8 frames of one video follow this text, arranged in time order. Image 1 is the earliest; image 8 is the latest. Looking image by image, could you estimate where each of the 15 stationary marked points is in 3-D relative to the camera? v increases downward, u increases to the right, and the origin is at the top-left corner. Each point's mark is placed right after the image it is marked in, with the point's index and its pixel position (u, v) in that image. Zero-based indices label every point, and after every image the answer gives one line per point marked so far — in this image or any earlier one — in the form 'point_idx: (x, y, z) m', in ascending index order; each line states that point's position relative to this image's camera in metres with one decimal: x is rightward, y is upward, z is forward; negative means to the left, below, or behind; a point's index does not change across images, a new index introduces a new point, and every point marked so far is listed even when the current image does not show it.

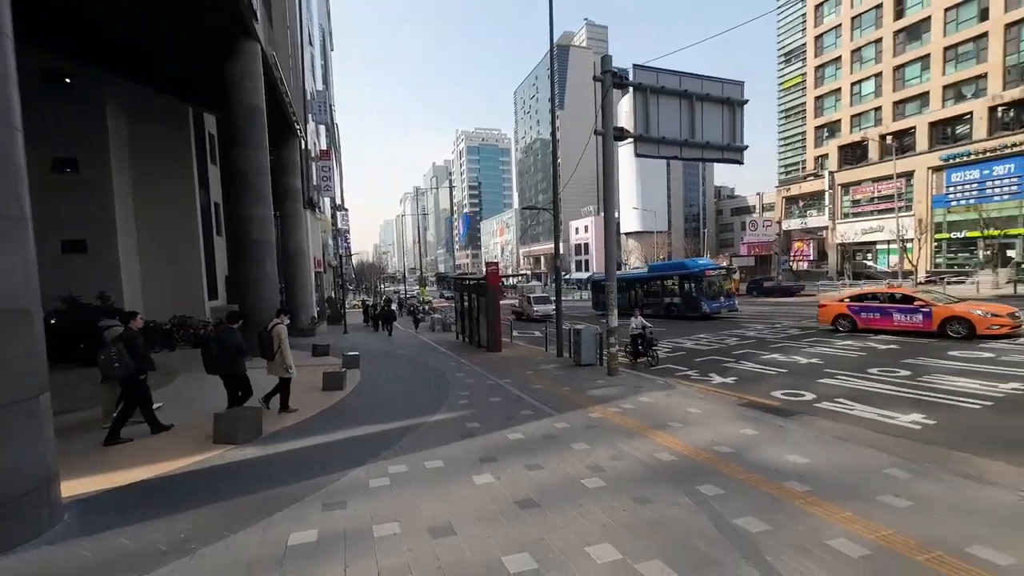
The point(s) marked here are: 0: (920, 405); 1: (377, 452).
0: (+7.2, -2.1, +7.6) m
1: (-1.8, -2.2, +5.7) m
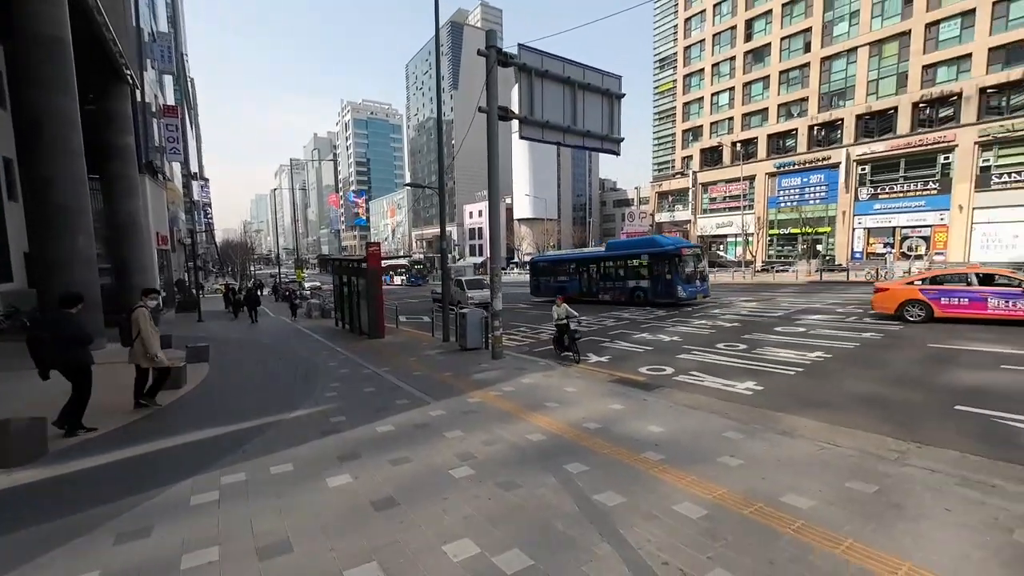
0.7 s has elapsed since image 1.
0: (+4.9, -1.7, +8.8) m
1: (-3.4, -1.9, +4.8) m
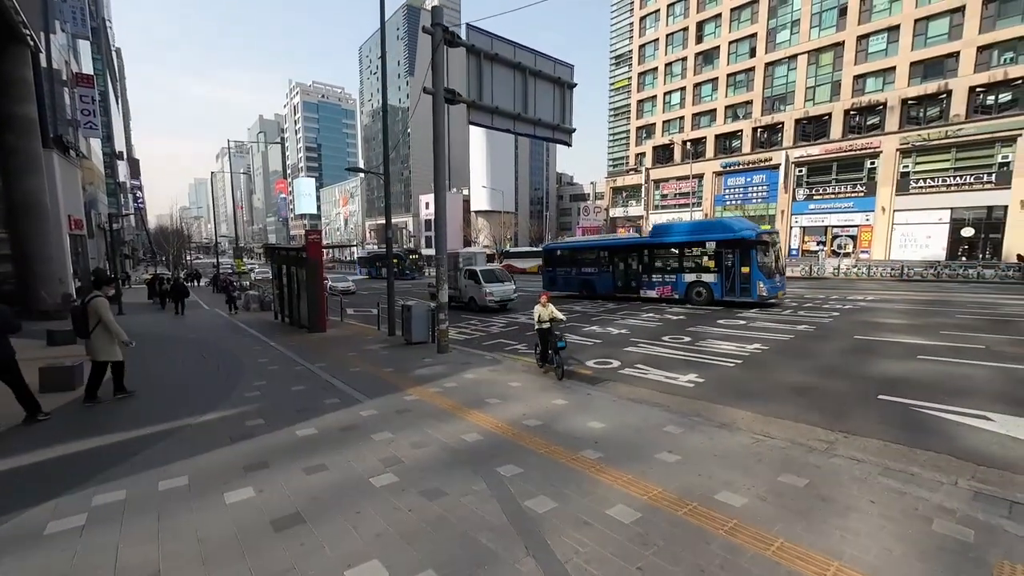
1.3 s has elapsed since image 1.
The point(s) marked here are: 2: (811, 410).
0: (+3.8, -1.6, +8.9) m
1: (-4.1, -1.8, +4.2) m
2: (+4.4, -1.8, +6.3) m
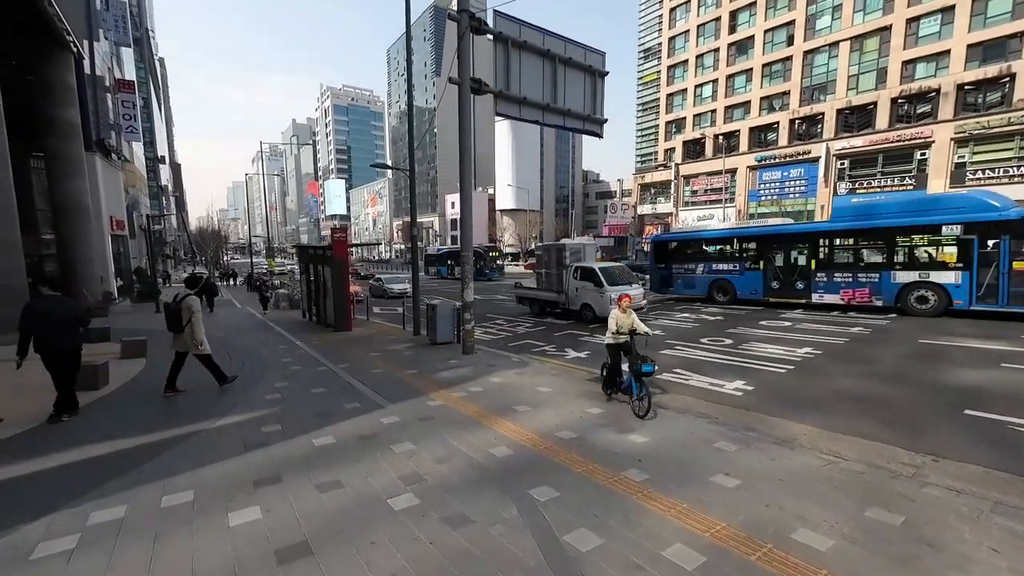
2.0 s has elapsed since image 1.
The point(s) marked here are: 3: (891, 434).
0: (+4.3, -1.6, +8.2) m
1: (-3.8, -1.8, +3.9) m
2: (+4.8, -1.8, +5.6) m
3: (+4.6, -1.8, +5.2) m
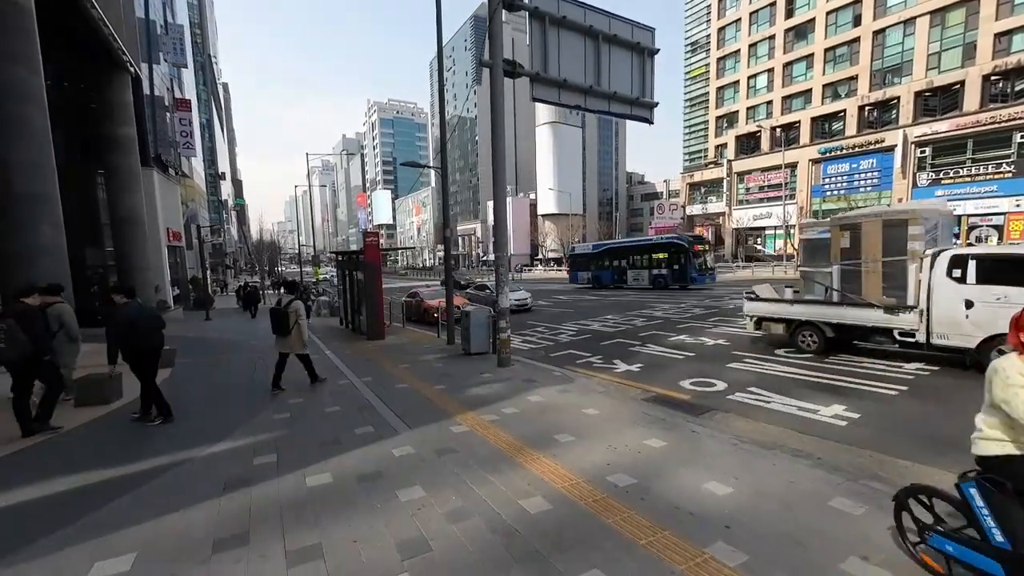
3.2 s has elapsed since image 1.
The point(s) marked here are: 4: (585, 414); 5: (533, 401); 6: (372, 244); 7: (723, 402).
0: (+5.0, -1.6, +6.6) m
1: (-3.5, -1.8, +3.2) m
2: (+5.2, -1.8, +4.0) m
3: (+4.9, -1.8, +3.7) m
4: (+1.1, -1.8, +6.2) m
5: (+0.3, -1.8, +6.7) m
6: (-4.4, +1.4, +13.3) m
7: (+3.2, -1.7, +6.5) m
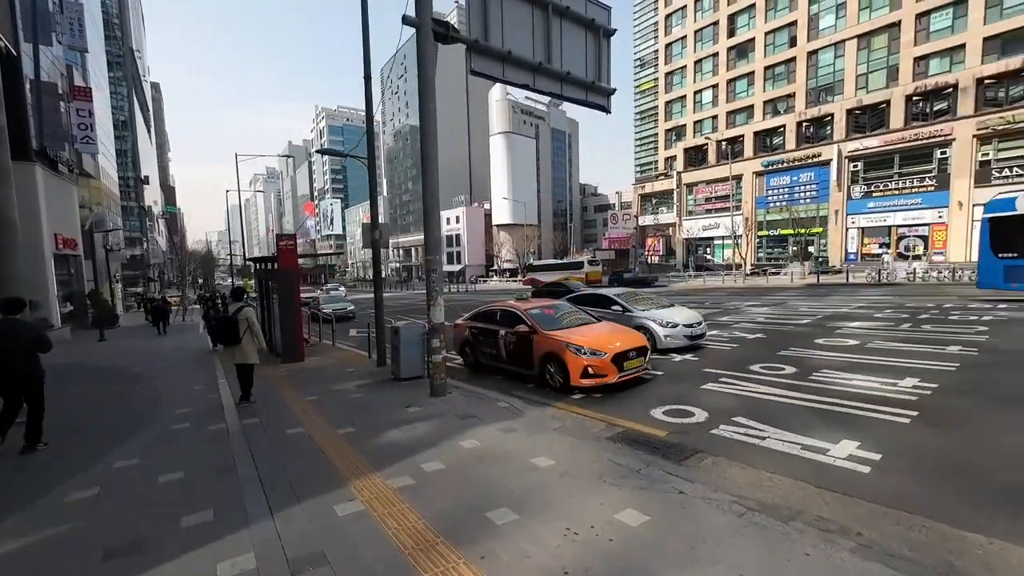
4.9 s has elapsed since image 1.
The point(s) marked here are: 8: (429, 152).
0: (+4.1, -1.7, +5.4) m
1: (-4.0, -1.9, +1.1) m
2: (+4.6, -1.8, +2.8) m
3: (+4.4, -1.8, +2.5) m
4: (+0.3, -1.9, +4.6) m
5: (-0.5, -1.9, +5.1) m
6: (-5.9, +1.0, +11.2) m
7: (+2.3, -1.8, +5.1) m
8: (-1.4, +2.1, +7.0) m
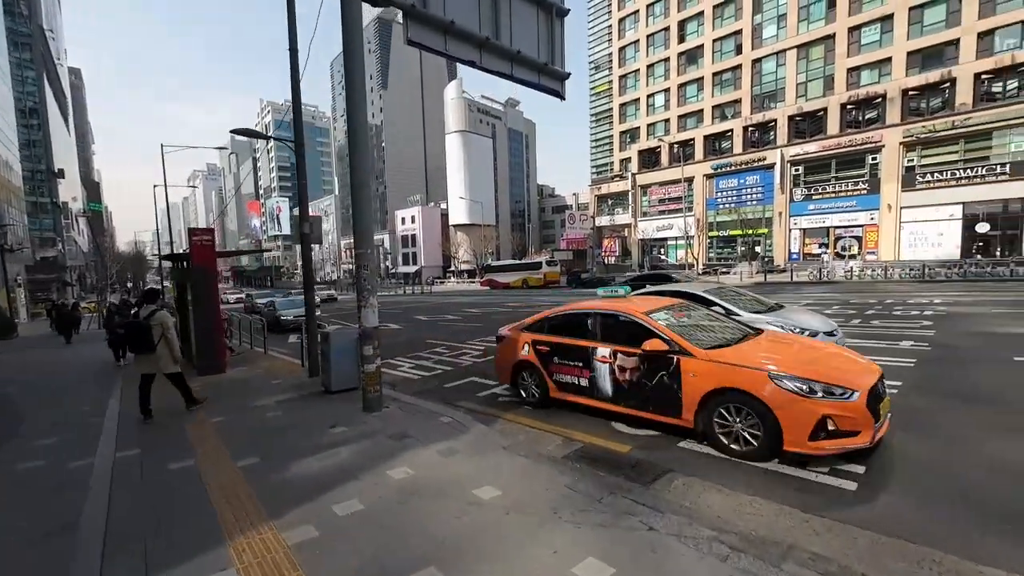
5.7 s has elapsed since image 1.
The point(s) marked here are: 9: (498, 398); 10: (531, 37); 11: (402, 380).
0: (+3.5, -1.6, +5.0) m
1: (-4.2, -1.8, -0.1) m
2: (+4.2, -1.7, +2.4) m
3: (+4.0, -1.7, +2.0) m
4: (-0.3, -1.8, +3.8) m
5: (-1.1, -1.8, +4.2) m
6: (-7.0, +1.0, +9.8) m
7: (+1.7, -1.8, +4.5) m
8: (-2.2, +2.2, +6.0) m
9: (-0.2, -1.8, +7.1) m
10: (+0.4, +5.0, +8.5) m
11: (-2.3, -1.9, +9.1) m
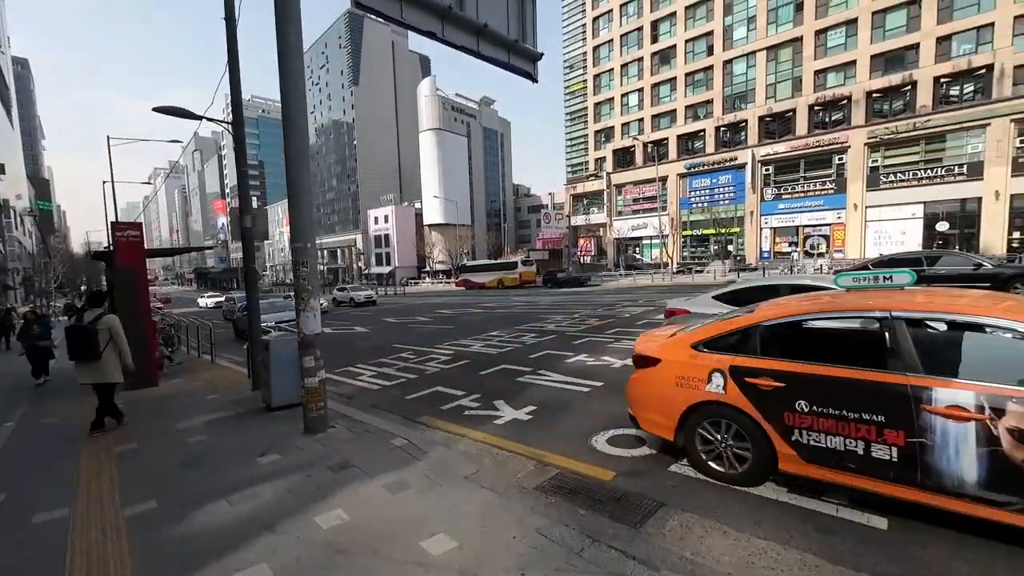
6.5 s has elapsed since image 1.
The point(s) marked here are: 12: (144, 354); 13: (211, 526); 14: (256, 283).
0: (+3.1, -1.6, +4.4) m
1: (-4.3, -1.9, -1.1) m
2: (+3.9, -1.6, +1.8) m
3: (+3.8, -1.6, +1.5) m
4: (-0.6, -1.8, +3.0) m
5: (-1.5, -1.8, +3.3) m
6: (-7.7, +0.9, +8.6) m
7: (+1.4, -1.7, +3.8) m
8: (-2.6, +2.1, +5.1) m
9: (-0.7, -1.8, +6.3) m
10: (-0.2, +5.0, +7.7) m
11: (-2.9, -1.9, +8.2) m
12: (-7.5, -1.4, +8.9) m
13: (-2.4, -1.8, +3.4) m
14: (-4.8, +0.1, +8.1) m
